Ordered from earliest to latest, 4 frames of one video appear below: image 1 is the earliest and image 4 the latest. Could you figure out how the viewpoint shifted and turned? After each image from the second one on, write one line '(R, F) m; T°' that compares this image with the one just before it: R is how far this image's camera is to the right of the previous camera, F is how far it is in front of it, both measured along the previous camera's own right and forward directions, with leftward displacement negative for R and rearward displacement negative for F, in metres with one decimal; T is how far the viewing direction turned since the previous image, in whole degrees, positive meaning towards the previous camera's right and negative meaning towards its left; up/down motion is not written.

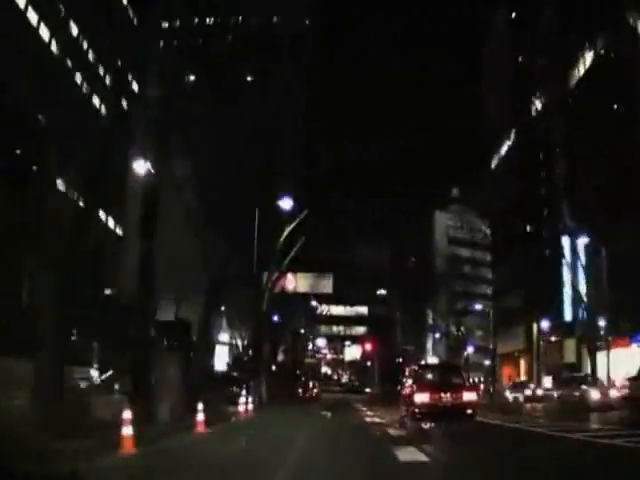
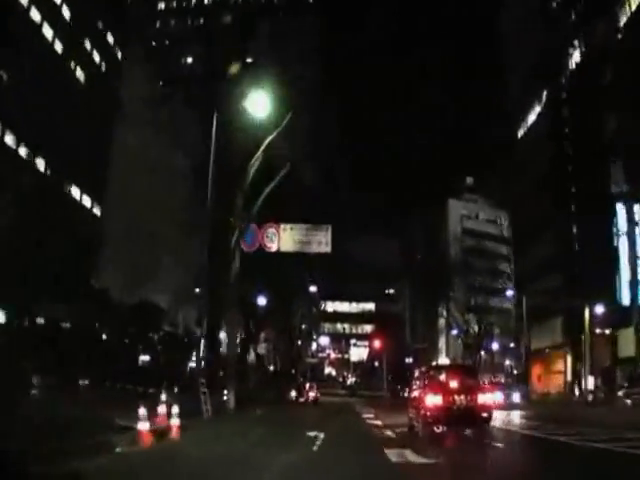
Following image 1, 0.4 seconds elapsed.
(+0.3, +8.1) m; 0°
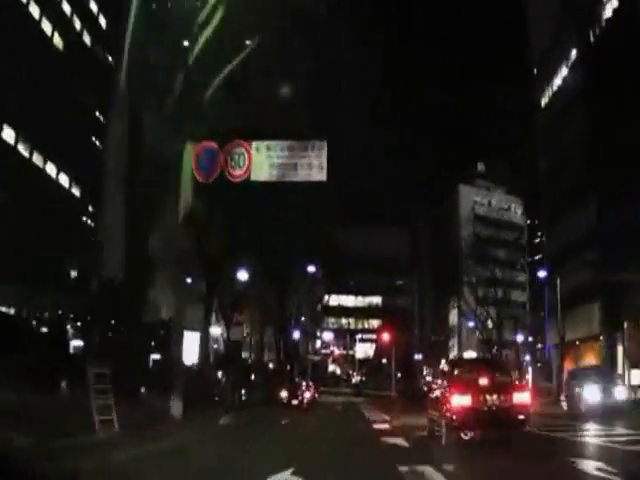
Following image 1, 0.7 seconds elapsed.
(+0.2, +6.0) m; 0°
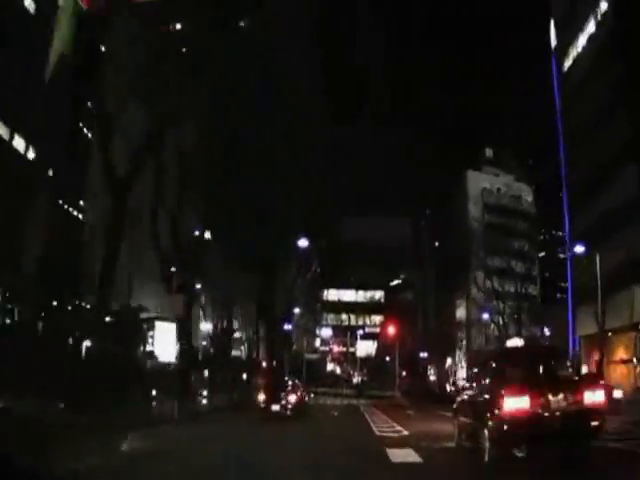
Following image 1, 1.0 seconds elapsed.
(+0.2, +5.9) m; 0°
